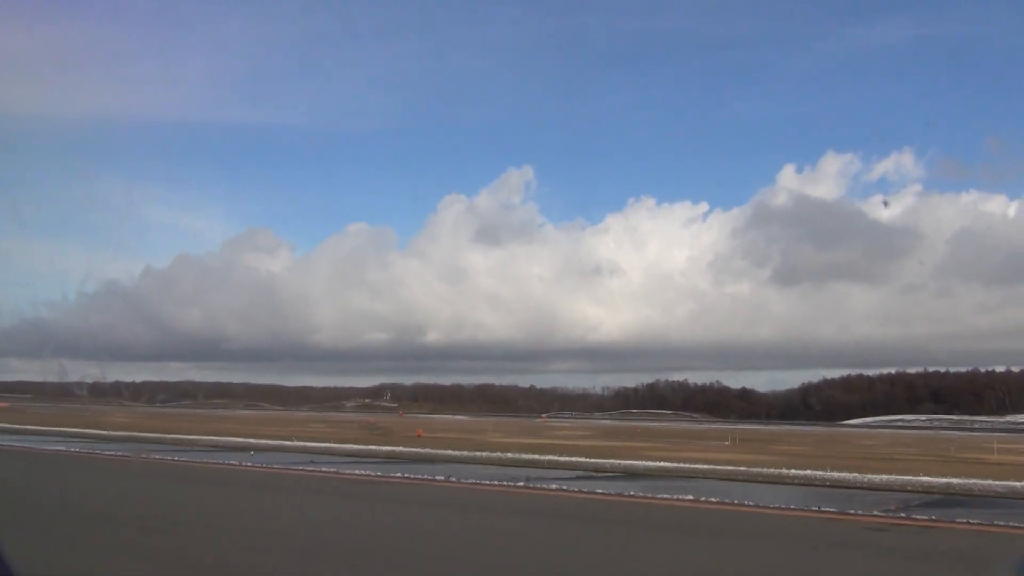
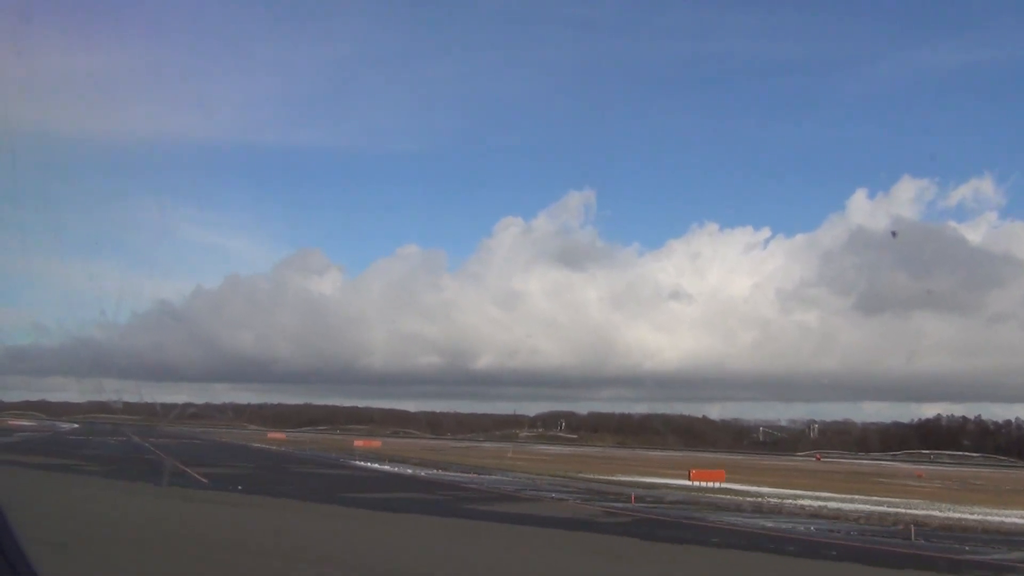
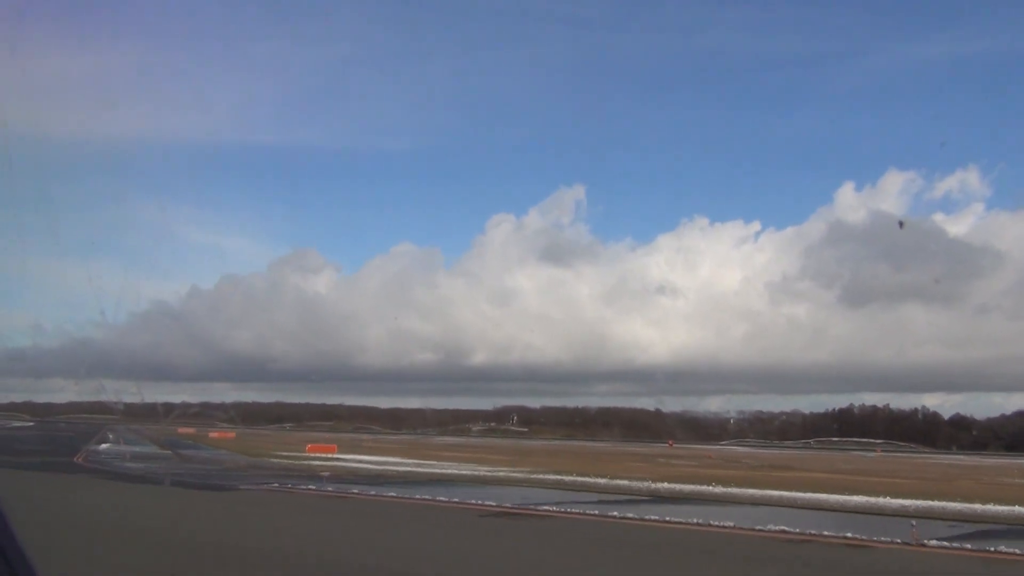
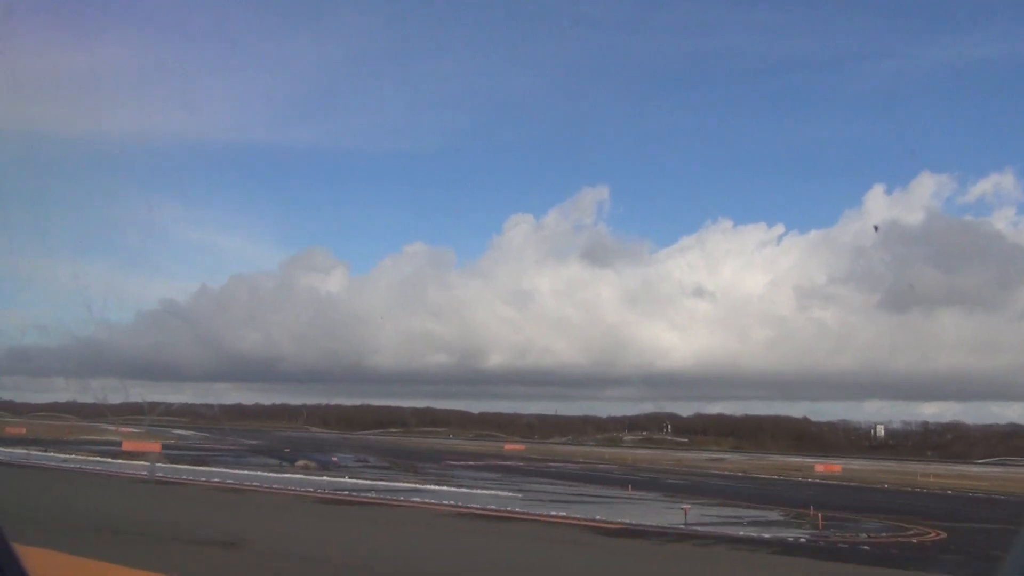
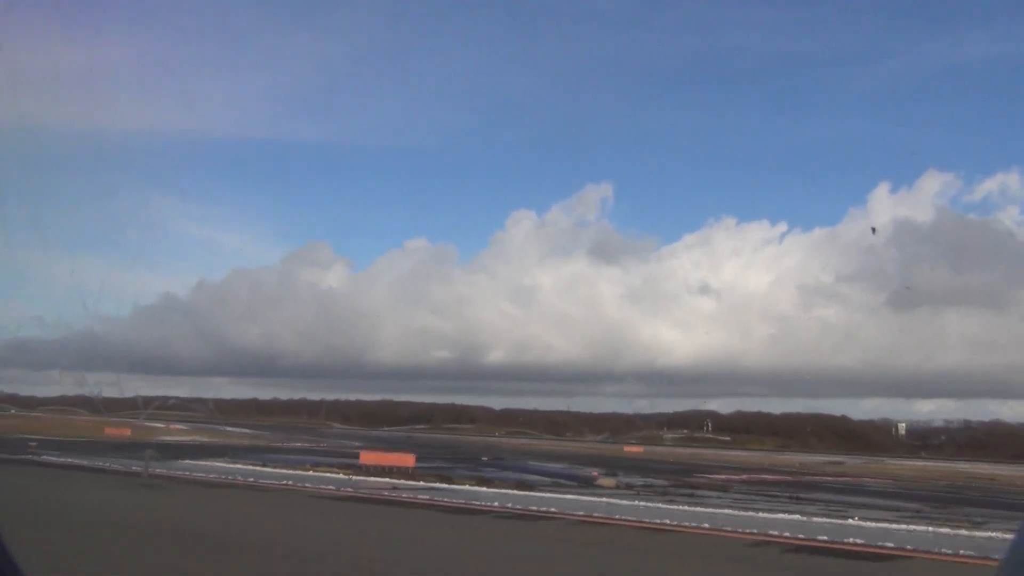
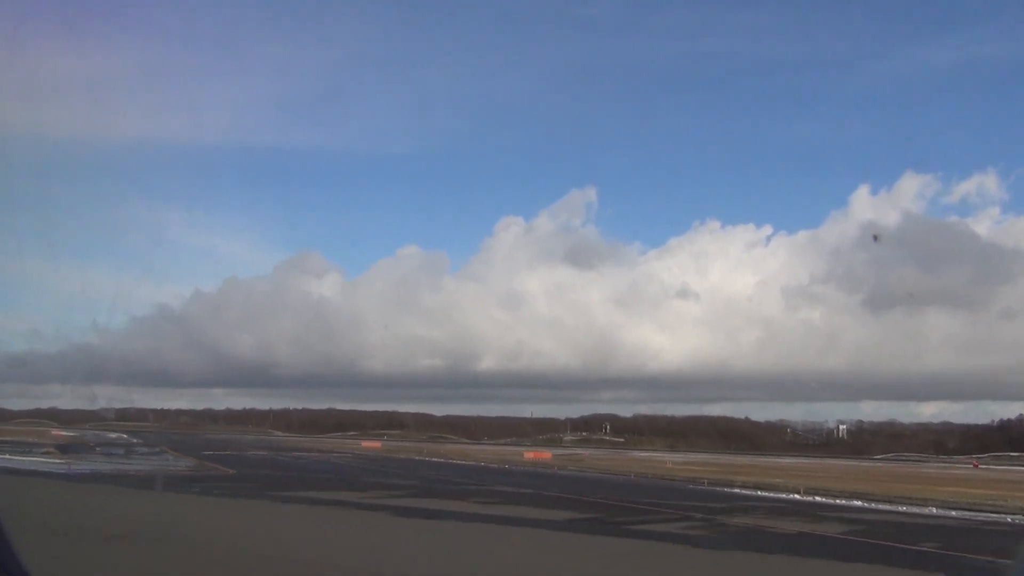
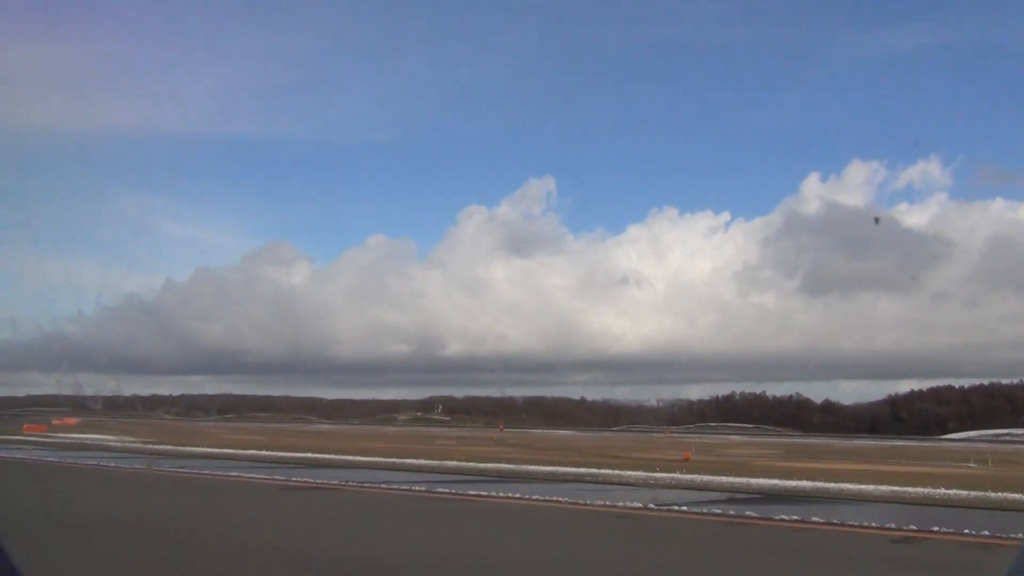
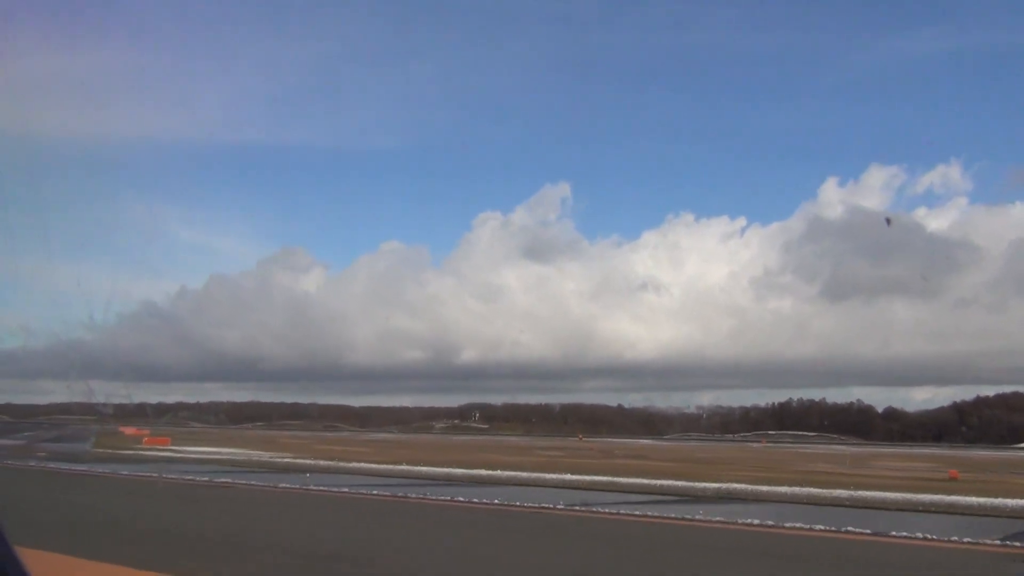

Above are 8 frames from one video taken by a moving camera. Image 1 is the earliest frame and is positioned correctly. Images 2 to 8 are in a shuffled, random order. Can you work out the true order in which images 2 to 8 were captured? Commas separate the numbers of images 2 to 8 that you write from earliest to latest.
7, 8, 3, 2, 6, 4, 5
